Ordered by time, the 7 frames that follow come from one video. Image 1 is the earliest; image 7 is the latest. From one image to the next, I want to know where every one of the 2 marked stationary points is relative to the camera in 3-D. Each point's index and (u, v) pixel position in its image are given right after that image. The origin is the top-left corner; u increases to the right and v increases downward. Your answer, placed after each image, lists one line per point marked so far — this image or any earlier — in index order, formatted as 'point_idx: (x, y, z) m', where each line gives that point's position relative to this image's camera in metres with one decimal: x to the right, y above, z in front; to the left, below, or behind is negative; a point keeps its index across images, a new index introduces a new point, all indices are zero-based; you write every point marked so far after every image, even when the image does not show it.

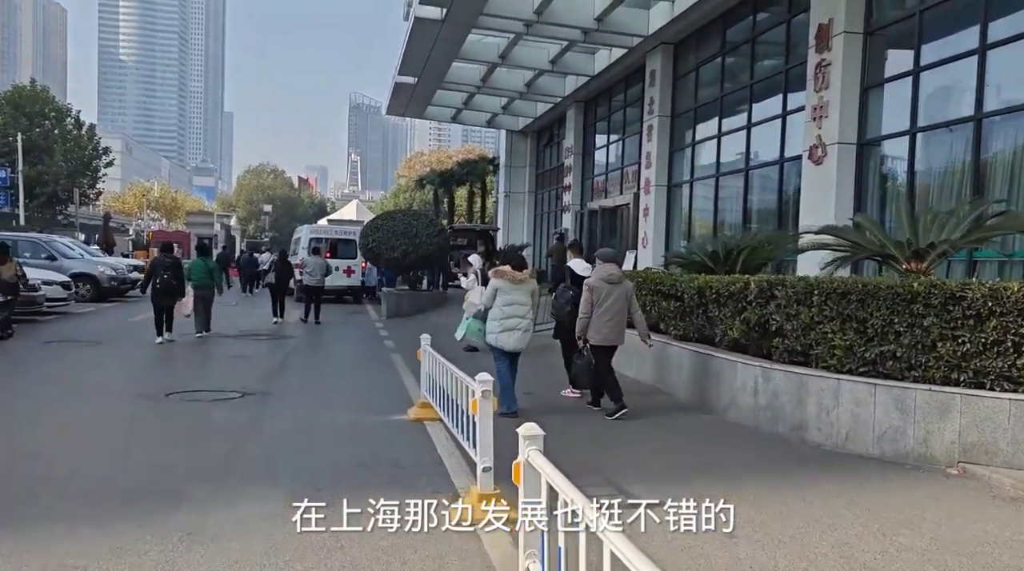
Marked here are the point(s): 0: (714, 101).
0: (+4.6, +4.1, +19.0) m
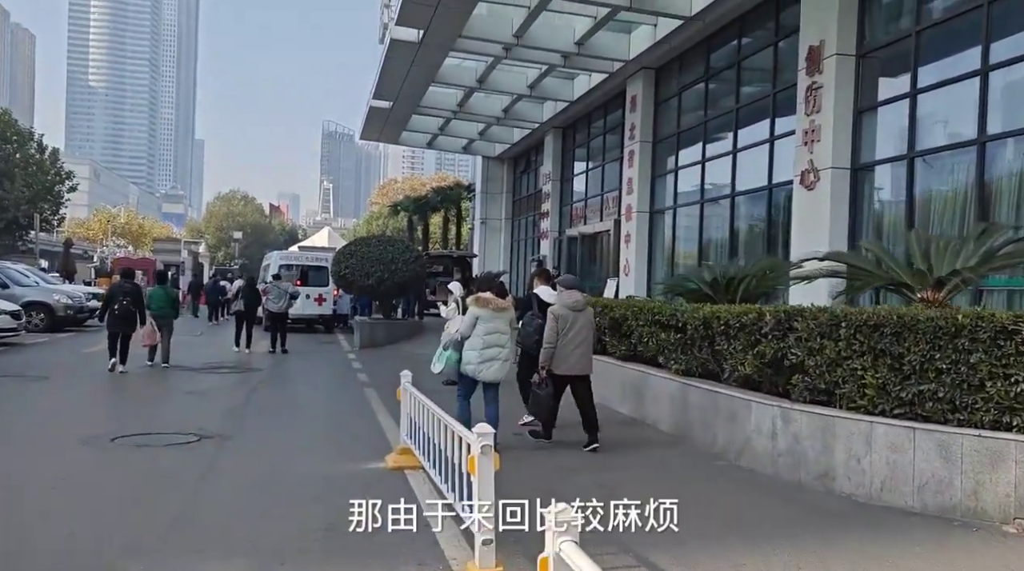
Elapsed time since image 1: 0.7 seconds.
0: (+4.1, +3.5, +18.6) m
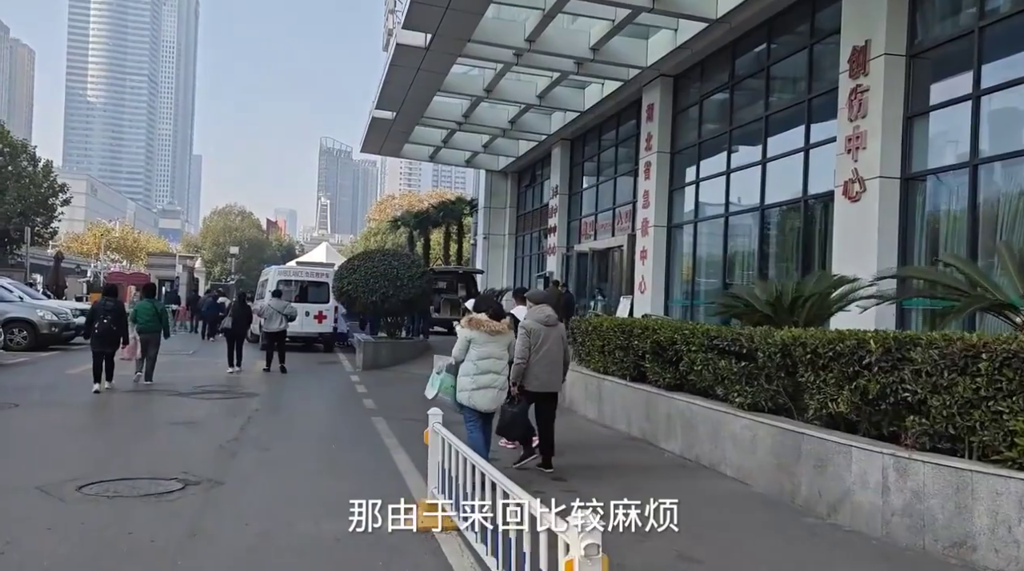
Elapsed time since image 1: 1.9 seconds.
0: (+4.4, +3.1, +17.6) m
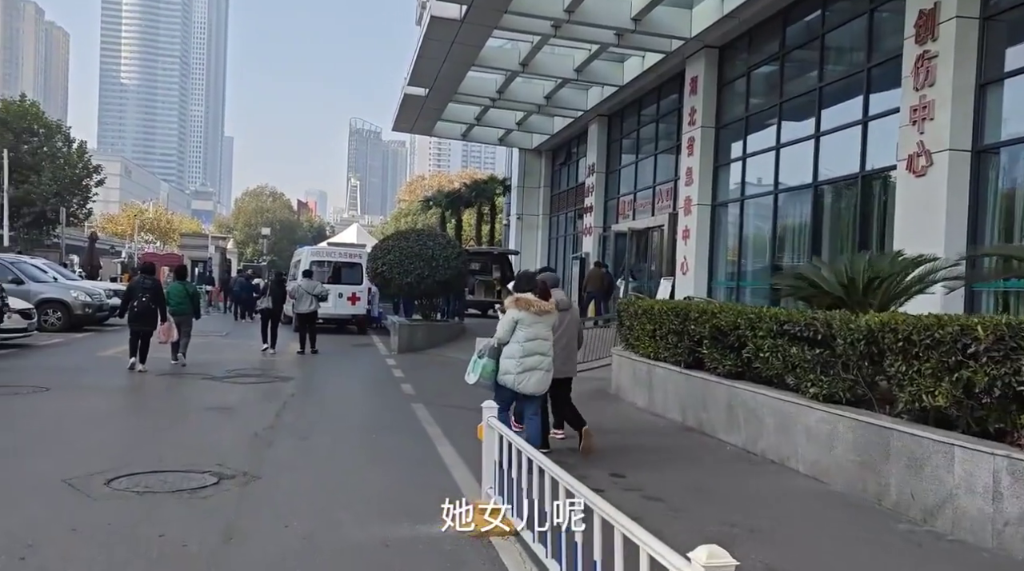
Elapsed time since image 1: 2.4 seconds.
0: (+5.1, +3.5, +16.9) m
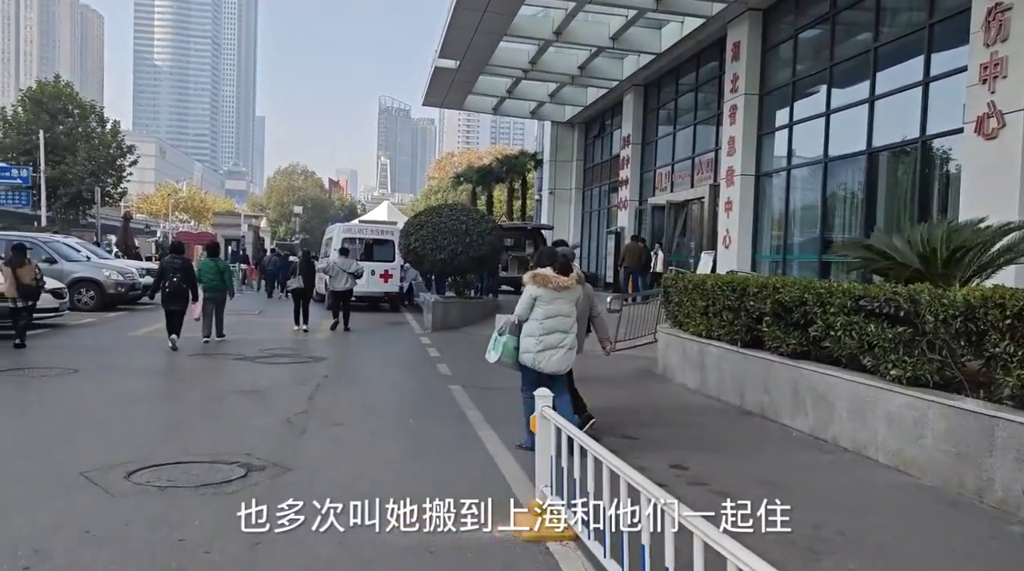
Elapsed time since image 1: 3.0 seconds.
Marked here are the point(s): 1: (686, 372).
0: (+5.8, +4.0, +16.1) m
1: (+1.9, -0.9, +9.3) m
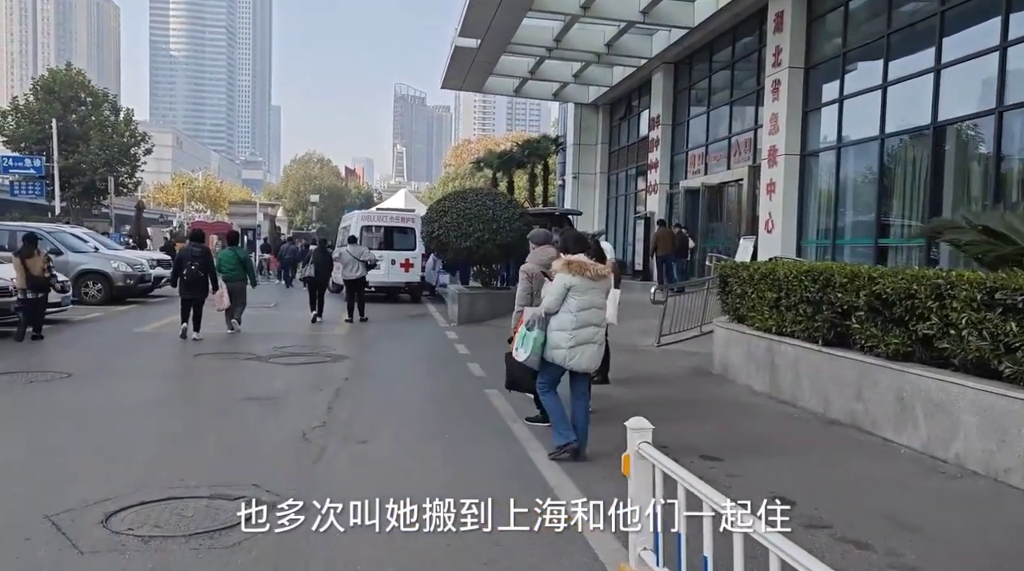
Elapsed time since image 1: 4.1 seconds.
0: (+6.3, +4.2, +14.9) m
1: (+2.3, -0.8, +8.2) m
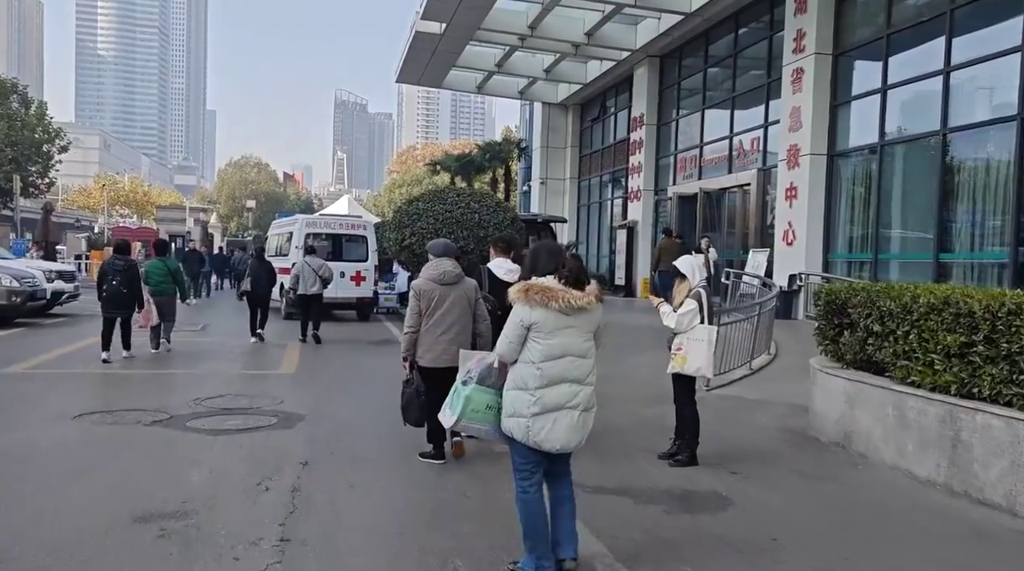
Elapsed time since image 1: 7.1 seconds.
0: (+6.2, +3.9, +12.6) m
1: (+2.6, -1.1, +5.6) m
